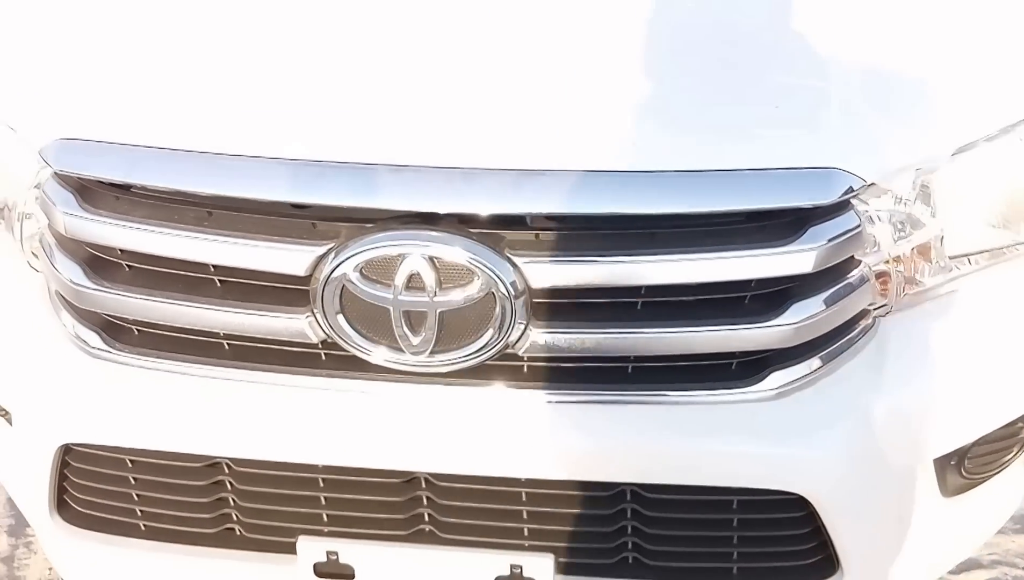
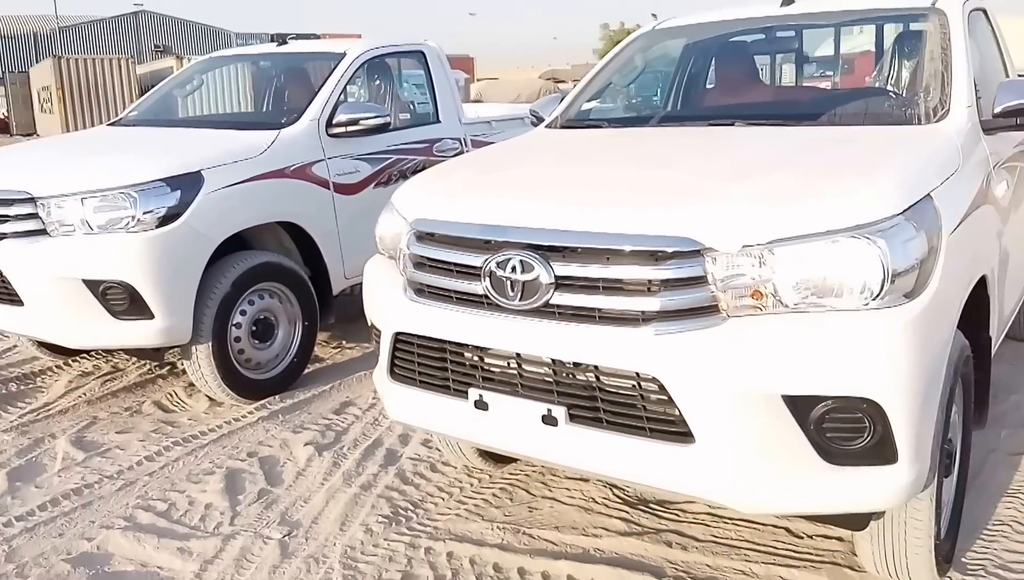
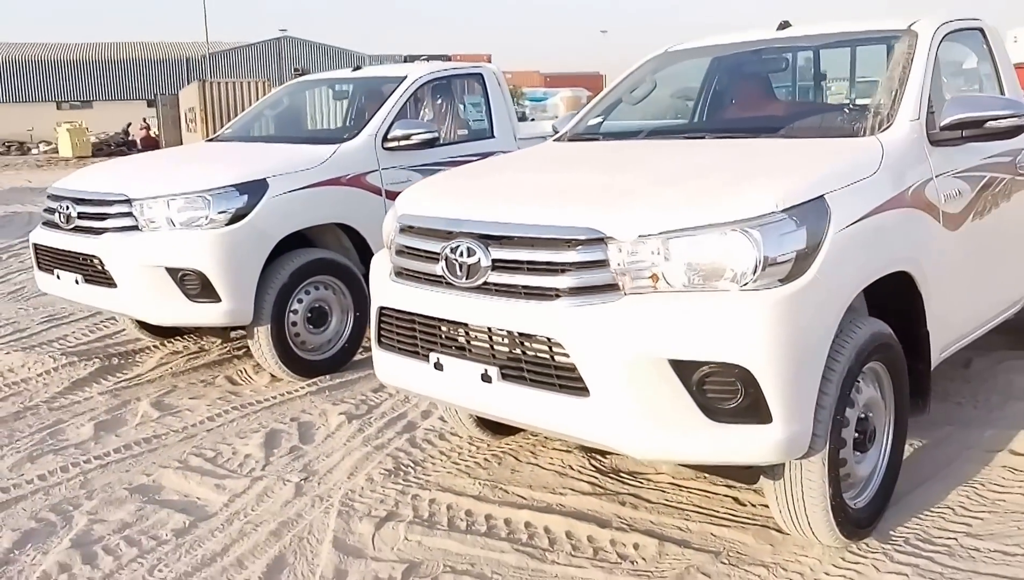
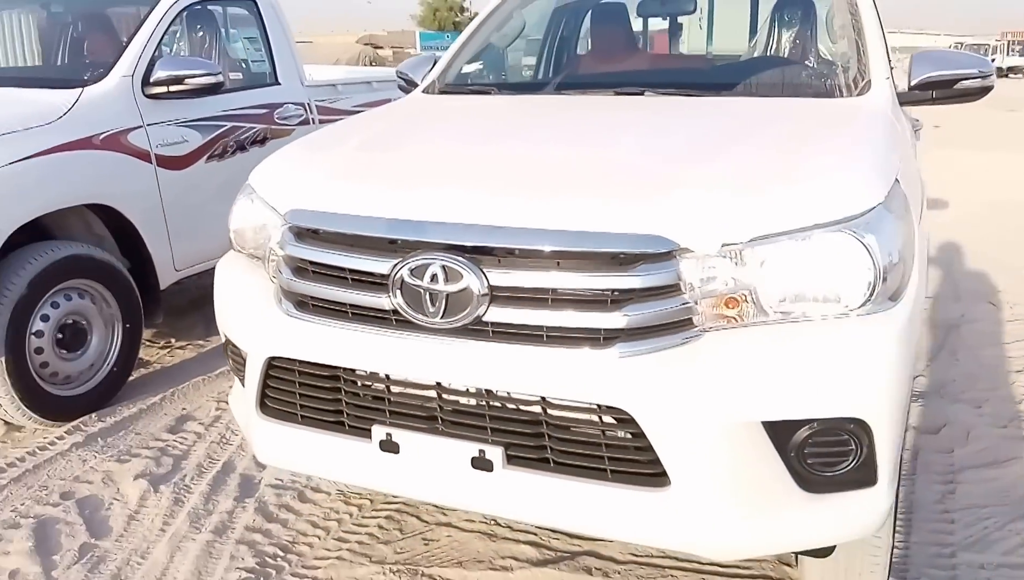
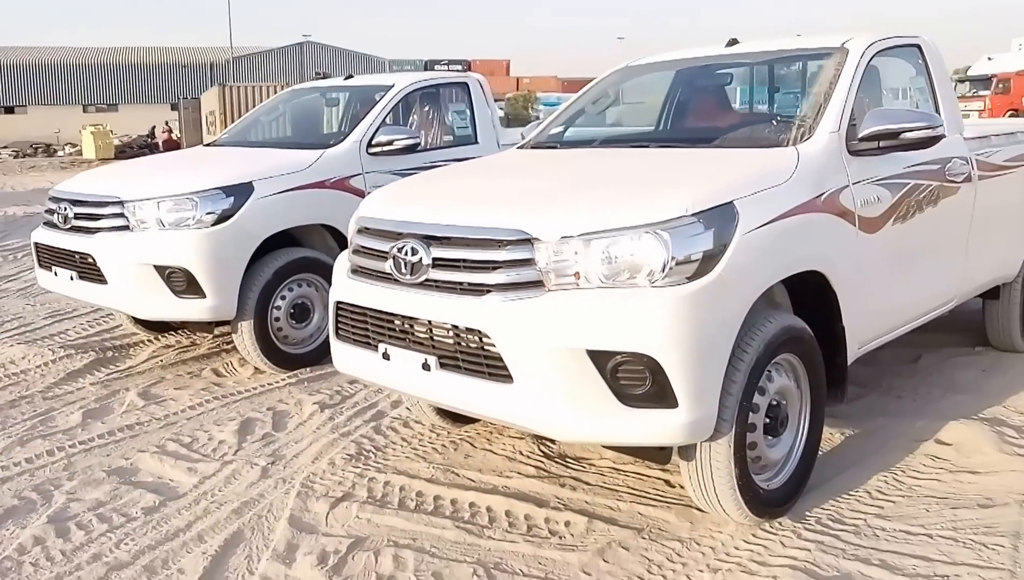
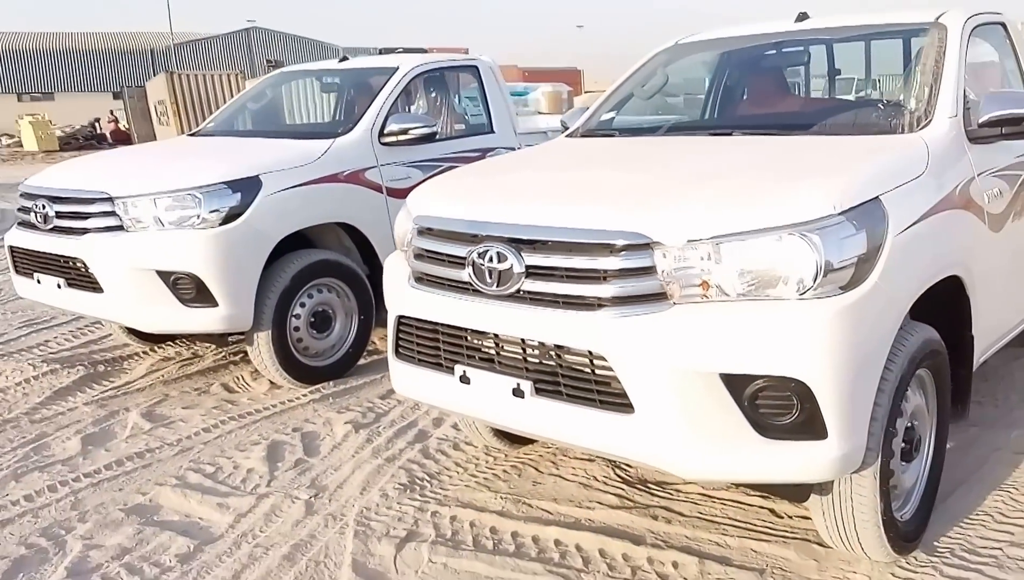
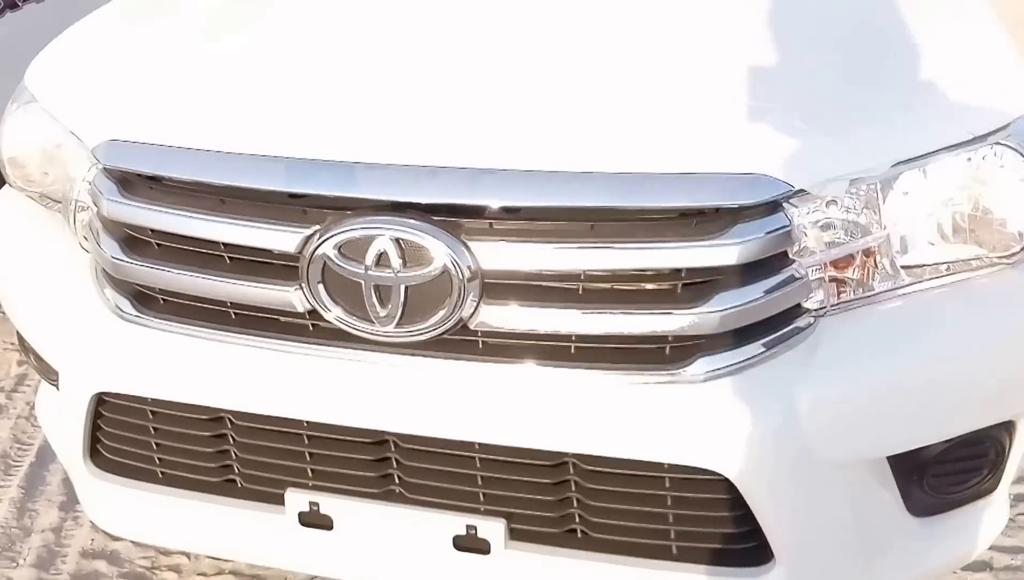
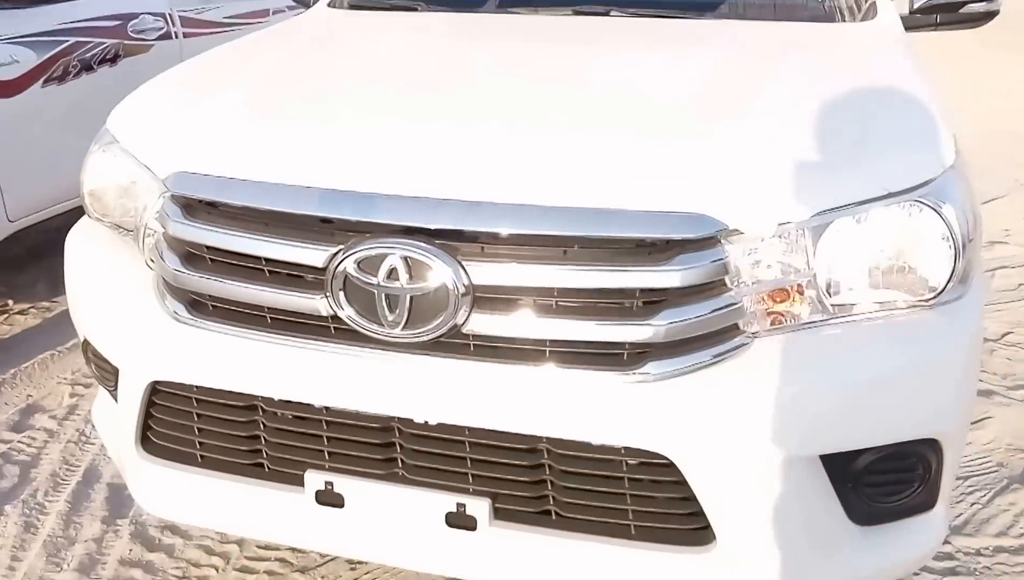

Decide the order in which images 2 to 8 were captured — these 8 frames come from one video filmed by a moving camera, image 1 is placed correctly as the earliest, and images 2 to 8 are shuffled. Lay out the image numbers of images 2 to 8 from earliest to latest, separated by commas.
7, 8, 4, 2, 6, 3, 5
